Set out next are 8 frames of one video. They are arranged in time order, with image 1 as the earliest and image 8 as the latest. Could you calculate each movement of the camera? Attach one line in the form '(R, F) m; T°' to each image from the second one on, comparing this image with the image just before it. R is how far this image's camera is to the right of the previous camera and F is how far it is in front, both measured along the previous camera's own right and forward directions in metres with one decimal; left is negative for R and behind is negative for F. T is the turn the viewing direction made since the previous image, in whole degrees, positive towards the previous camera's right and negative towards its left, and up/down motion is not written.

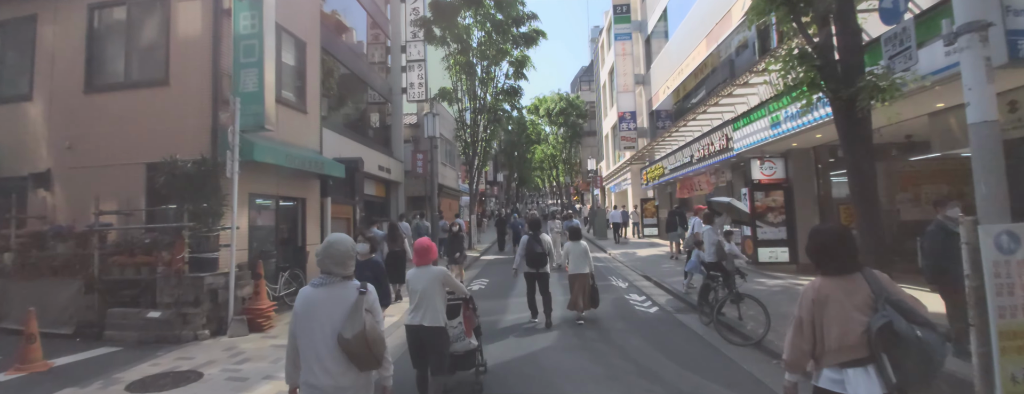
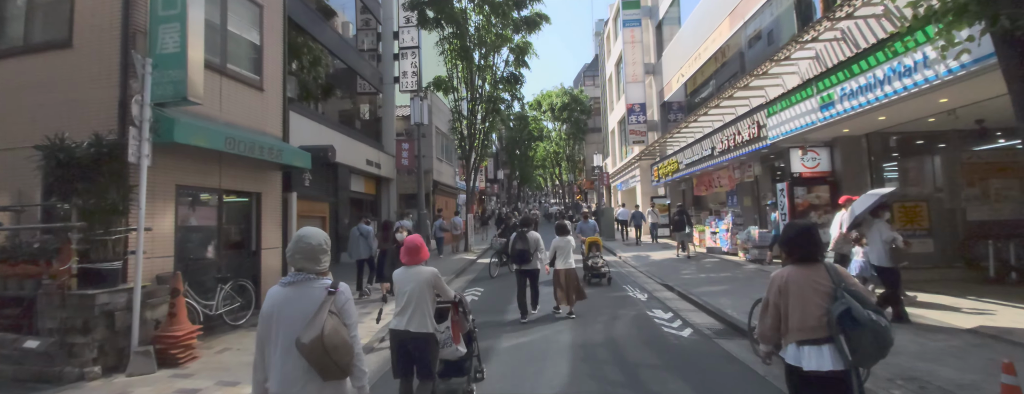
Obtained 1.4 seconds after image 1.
(+0.1, +1.9) m; 0°
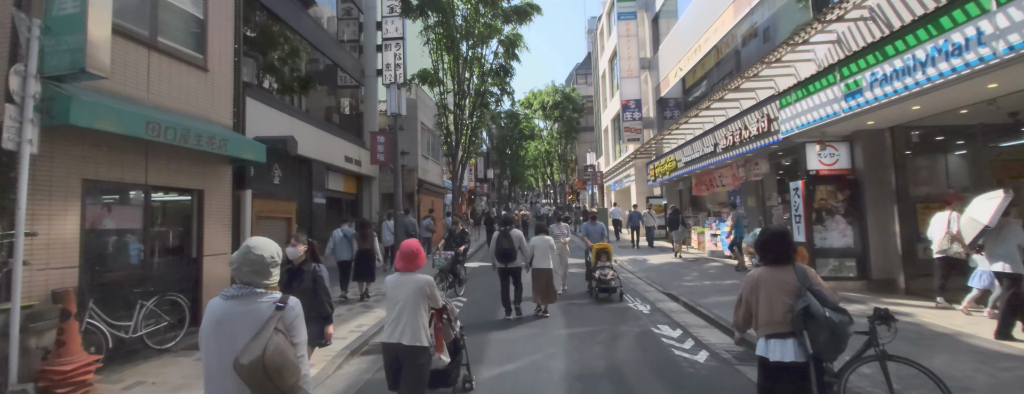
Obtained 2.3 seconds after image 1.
(+0.1, +1.2) m; +1°
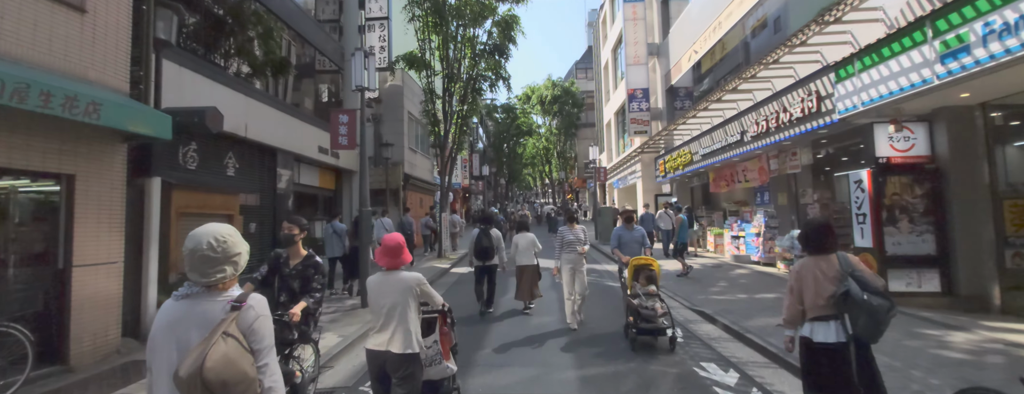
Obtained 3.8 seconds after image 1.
(+0.1, +2.0) m; 0°
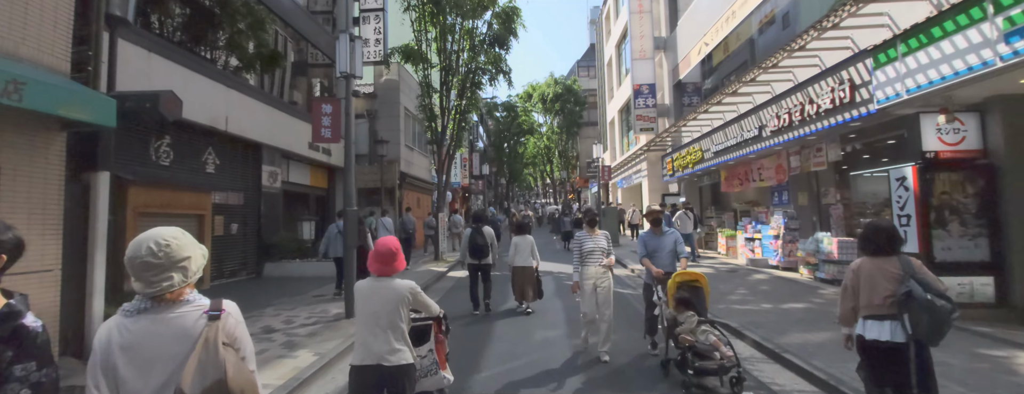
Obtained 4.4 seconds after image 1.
(0.0, +0.9) m; 0°
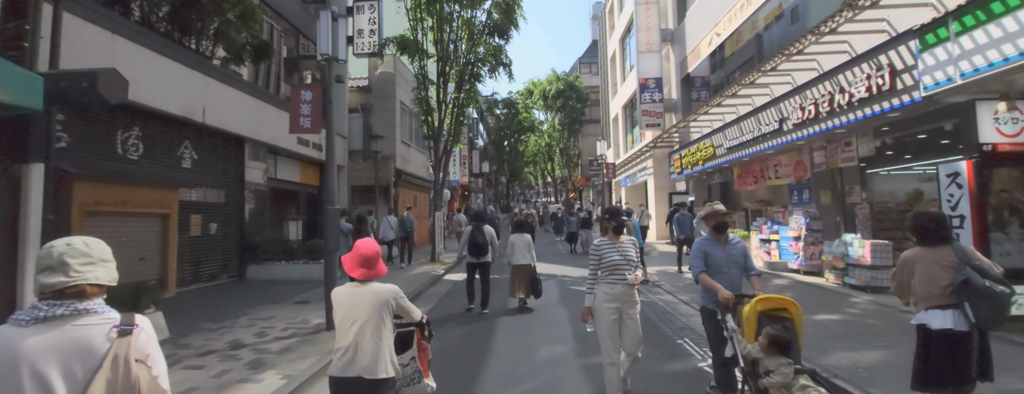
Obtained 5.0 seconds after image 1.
(0.0, +0.8) m; 0°
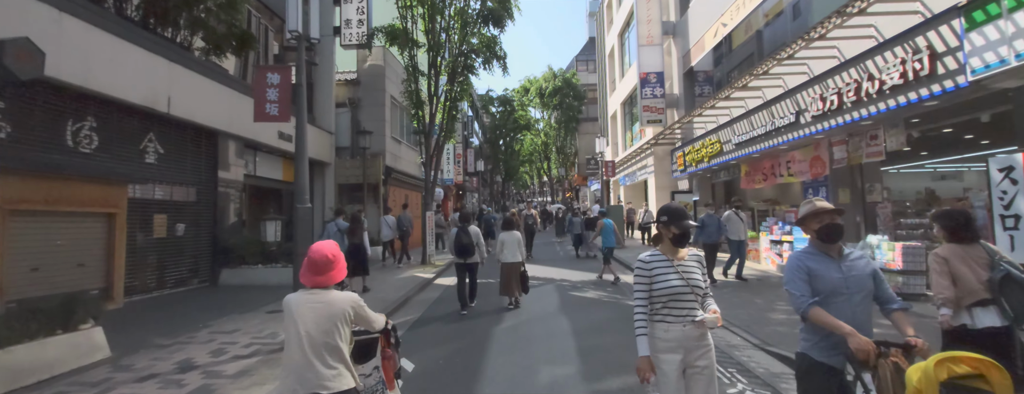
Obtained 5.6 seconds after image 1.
(0.0, +0.8) m; +1°
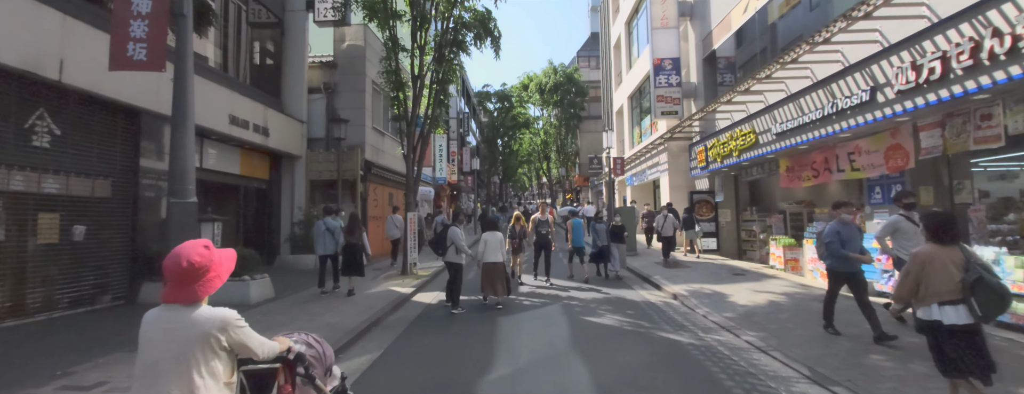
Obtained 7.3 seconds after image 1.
(0.0, +2.1) m; 0°
